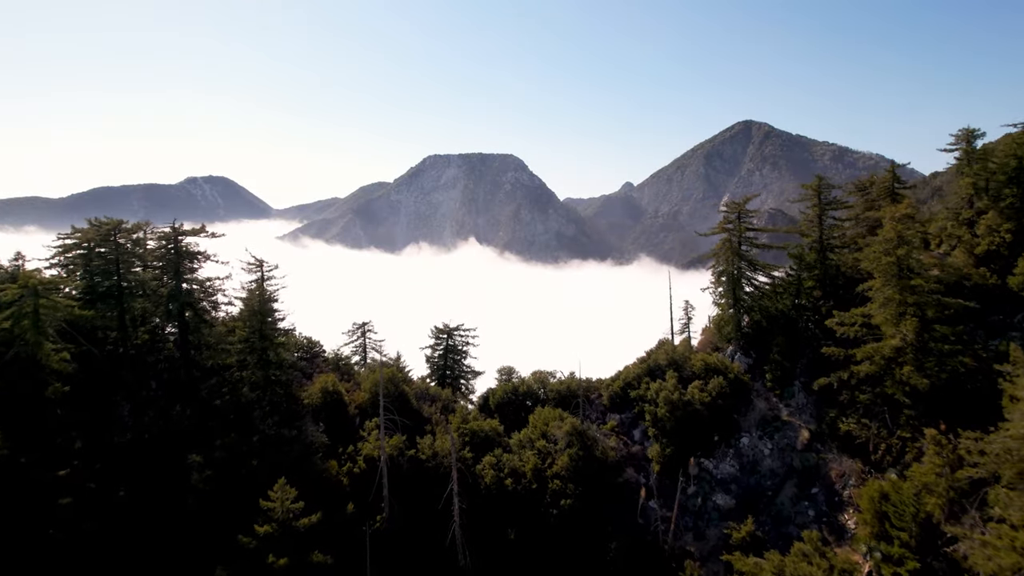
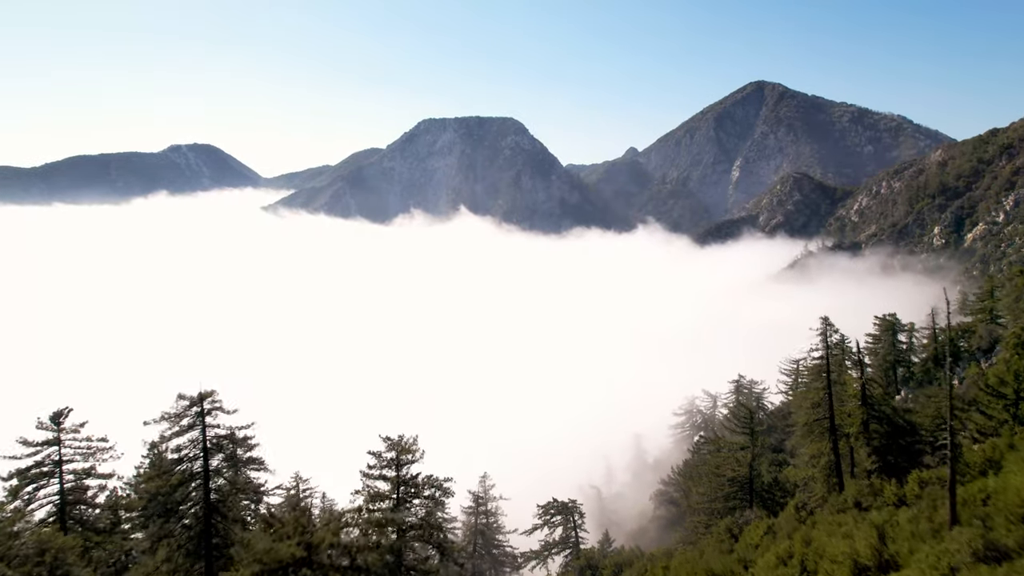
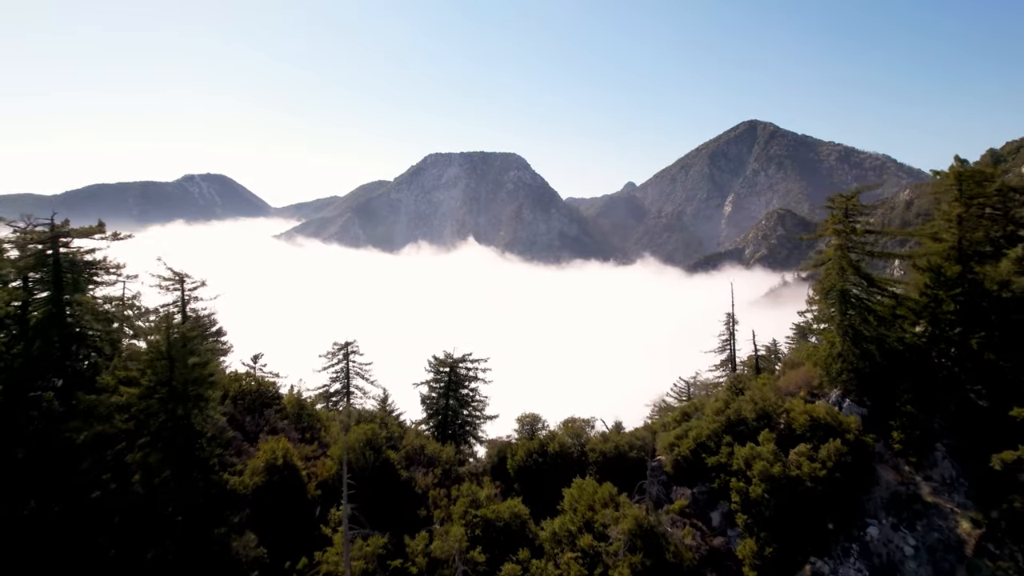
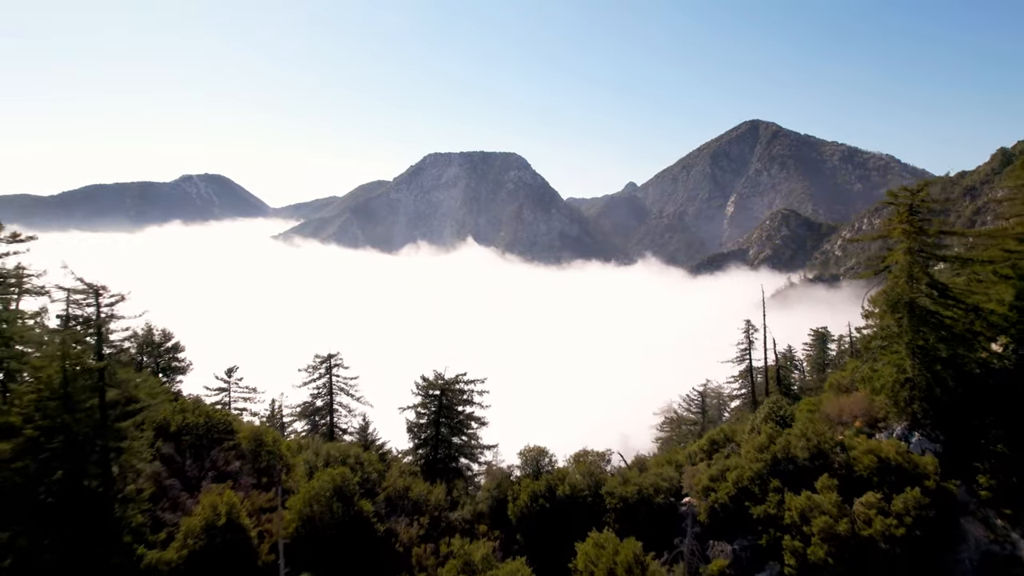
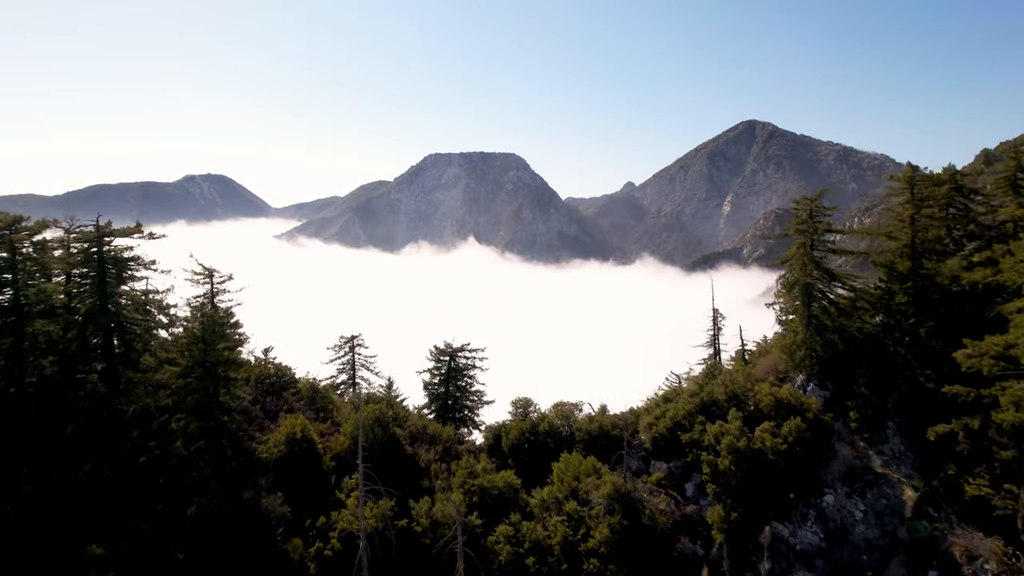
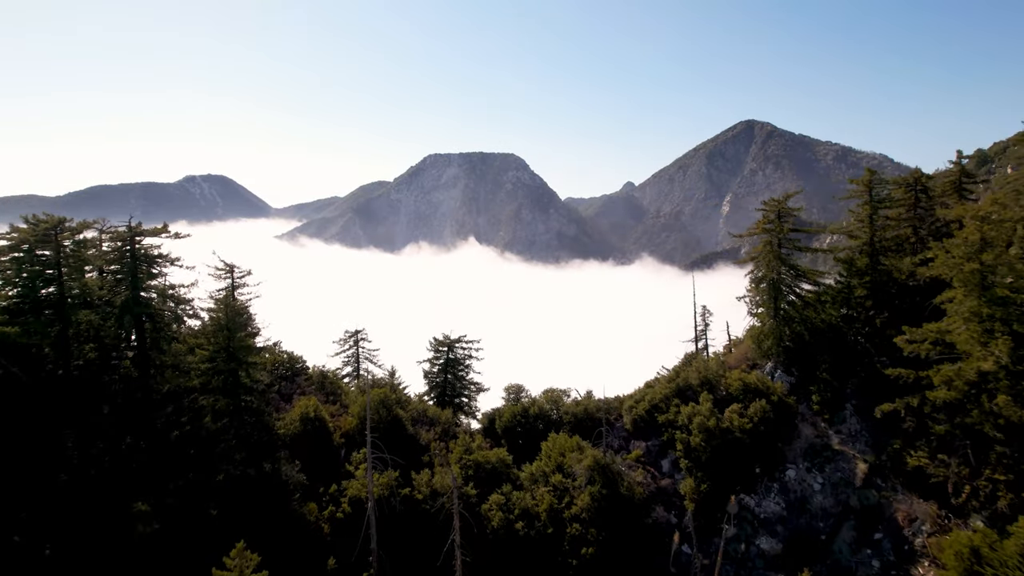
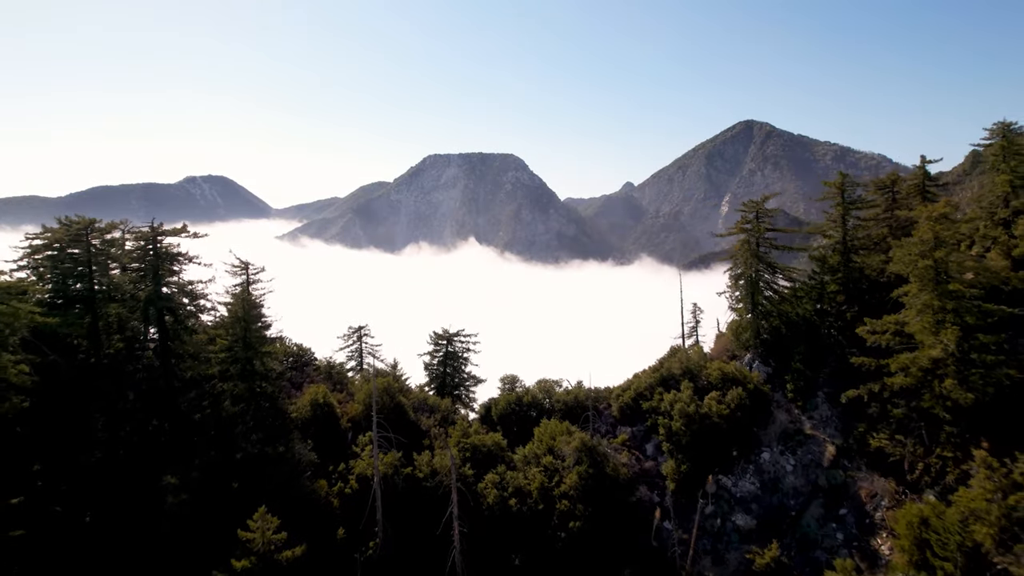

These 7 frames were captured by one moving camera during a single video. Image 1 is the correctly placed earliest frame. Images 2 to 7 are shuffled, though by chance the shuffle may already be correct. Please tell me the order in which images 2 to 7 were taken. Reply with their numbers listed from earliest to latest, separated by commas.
7, 6, 5, 3, 4, 2
